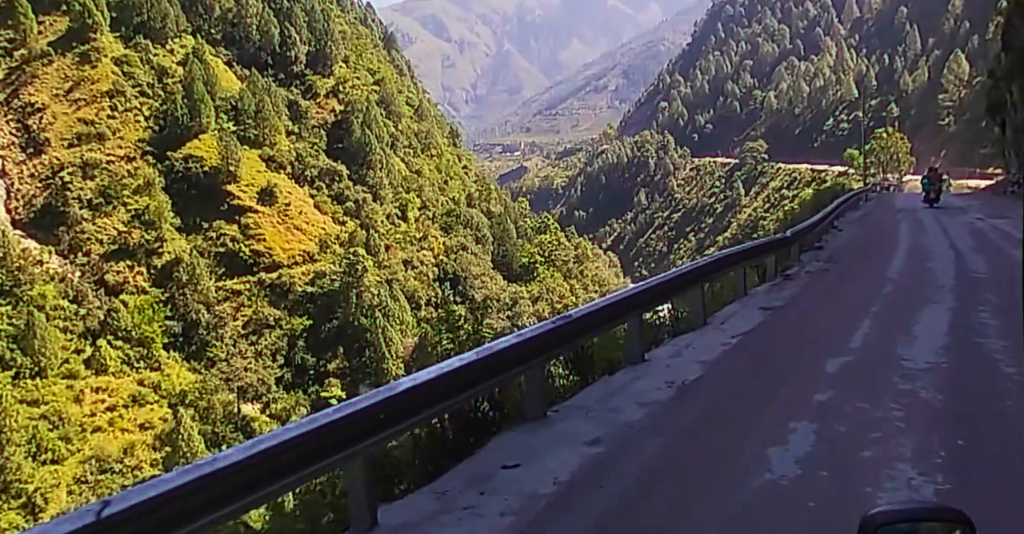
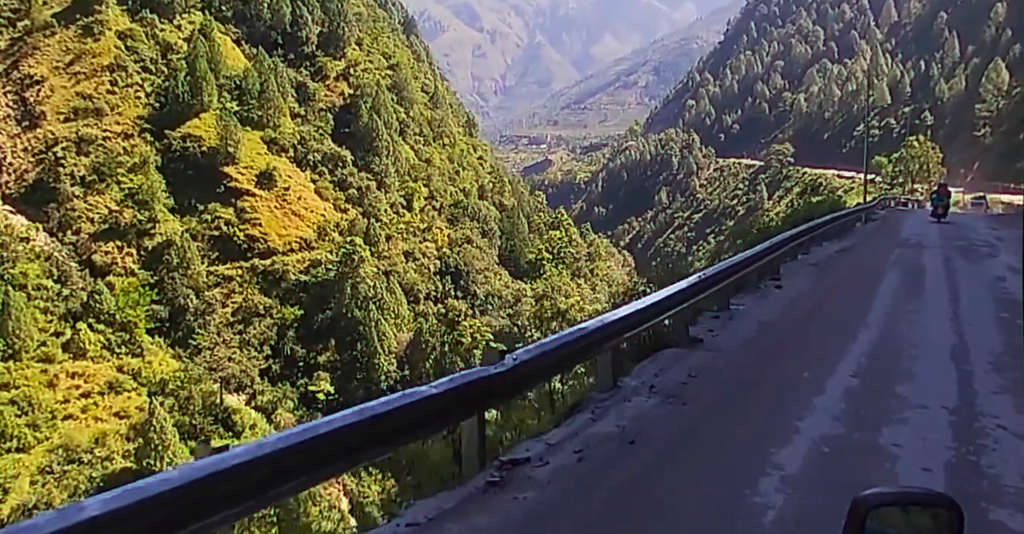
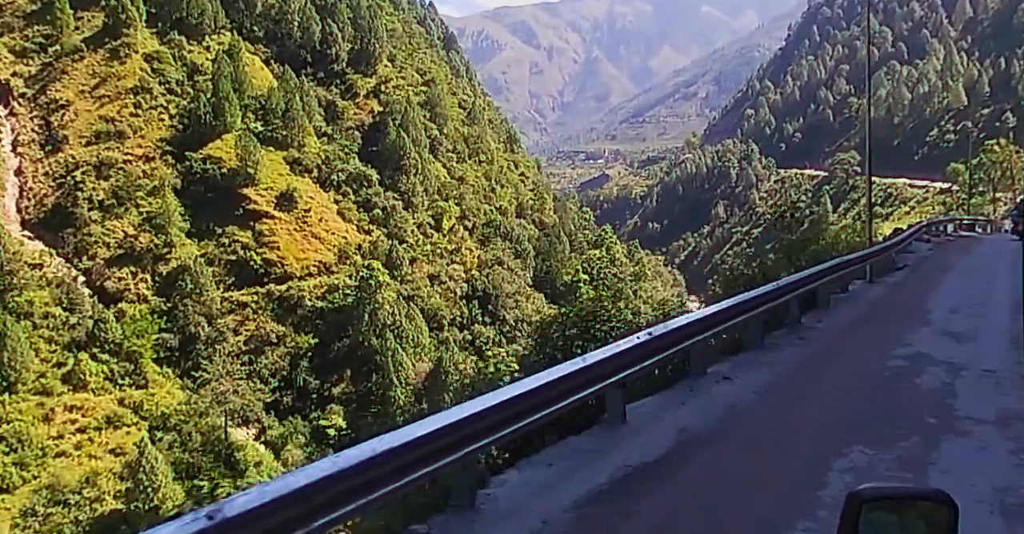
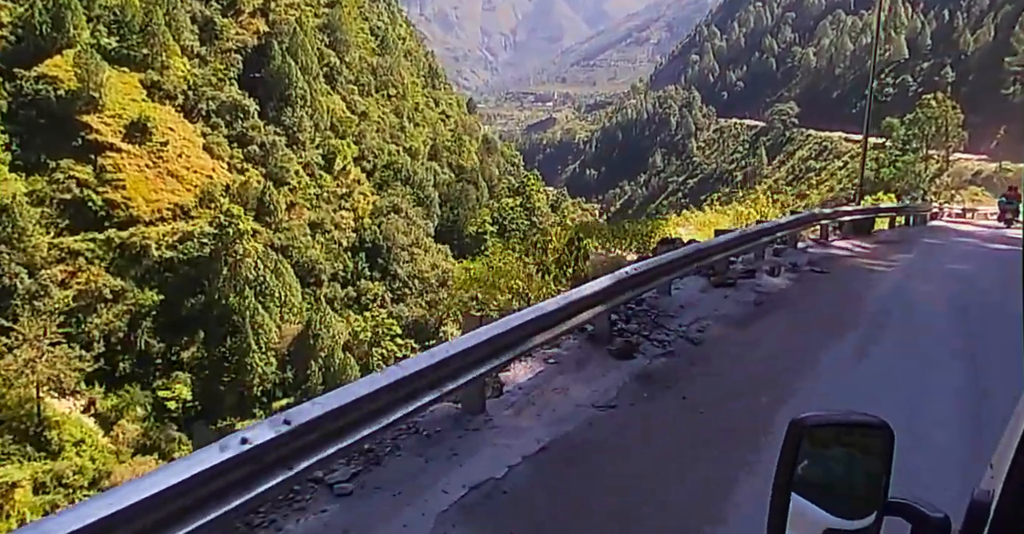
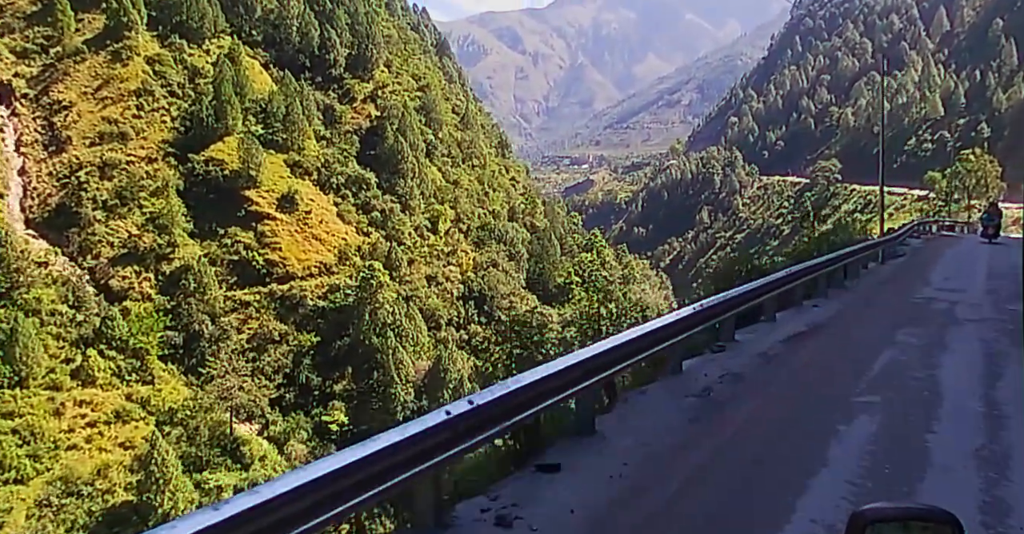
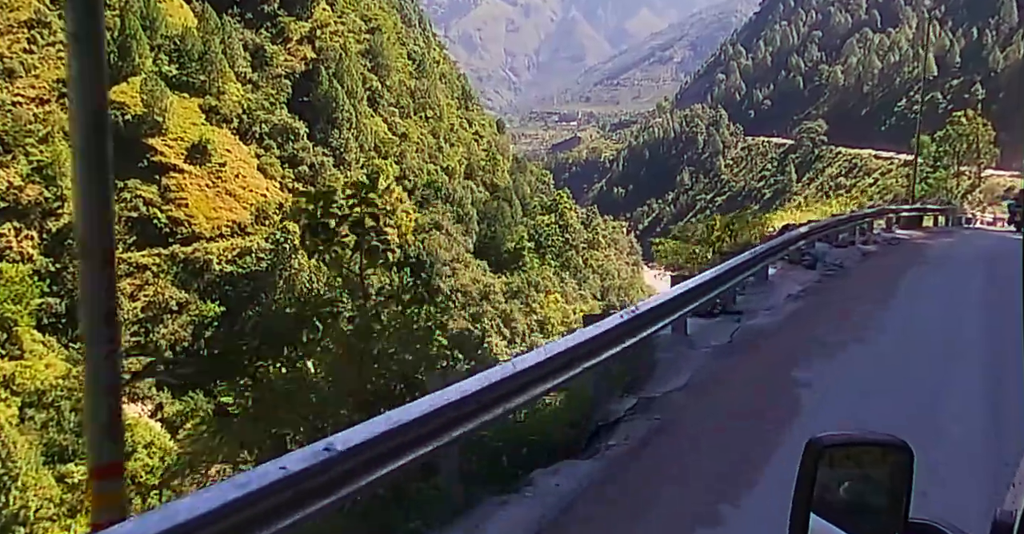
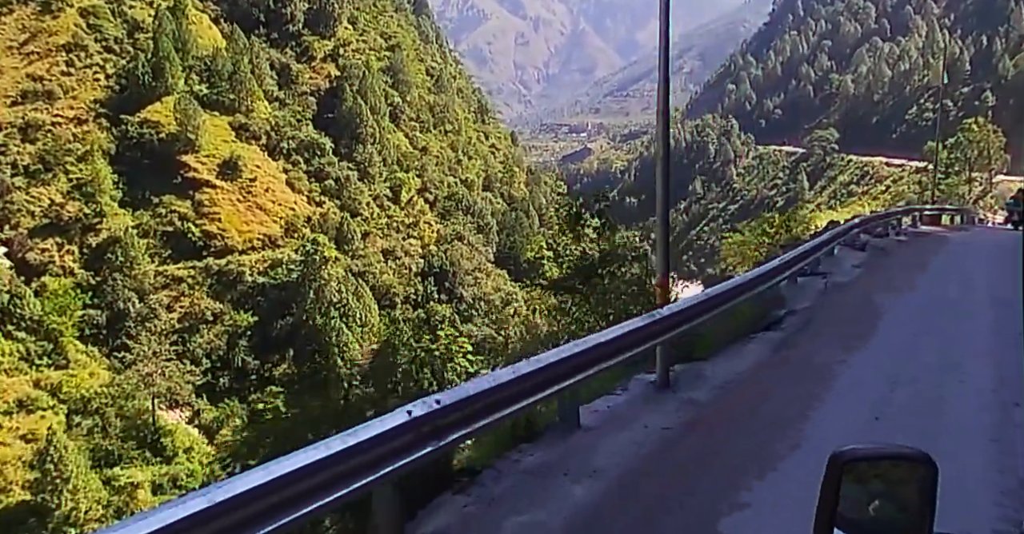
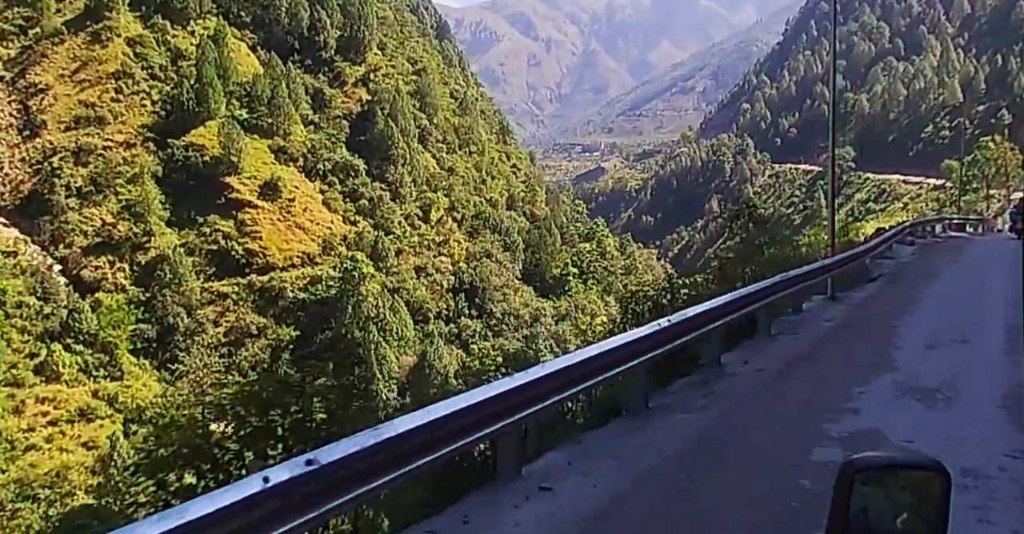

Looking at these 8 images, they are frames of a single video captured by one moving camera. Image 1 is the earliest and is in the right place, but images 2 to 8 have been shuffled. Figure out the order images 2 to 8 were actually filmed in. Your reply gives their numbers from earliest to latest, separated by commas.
2, 5, 3, 8, 7, 6, 4
